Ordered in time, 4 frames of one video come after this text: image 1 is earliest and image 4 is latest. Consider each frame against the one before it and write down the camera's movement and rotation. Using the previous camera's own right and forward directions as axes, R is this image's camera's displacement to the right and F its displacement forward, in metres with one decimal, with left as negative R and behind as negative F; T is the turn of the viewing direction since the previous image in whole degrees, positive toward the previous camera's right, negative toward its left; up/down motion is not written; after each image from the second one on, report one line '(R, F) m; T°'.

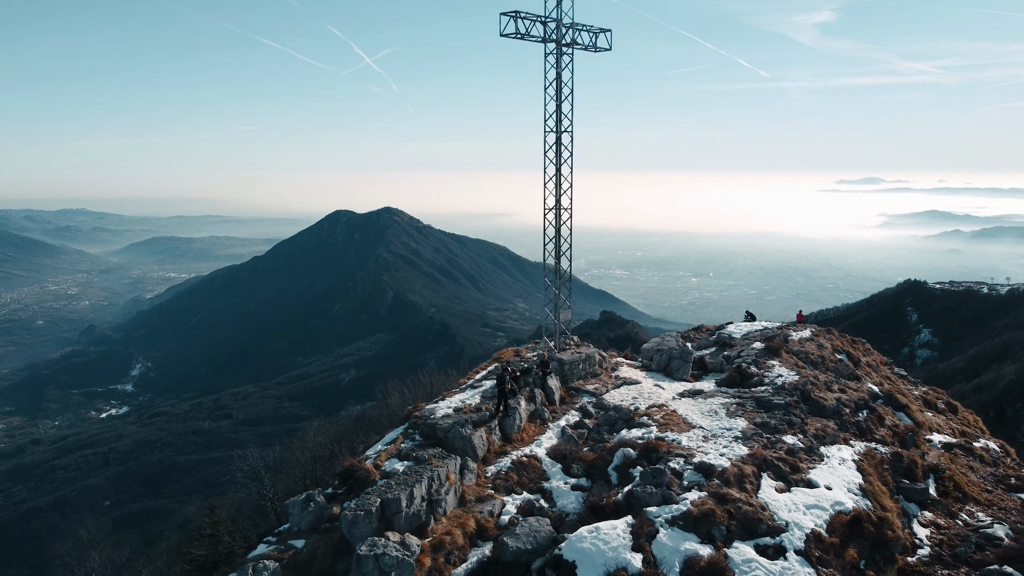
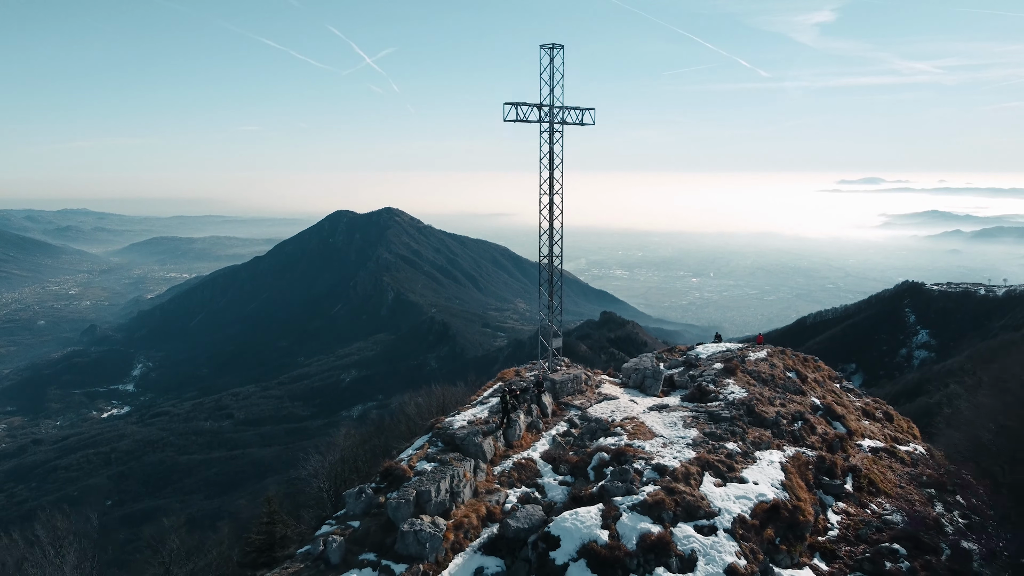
(0.0, -1.6) m; 0°
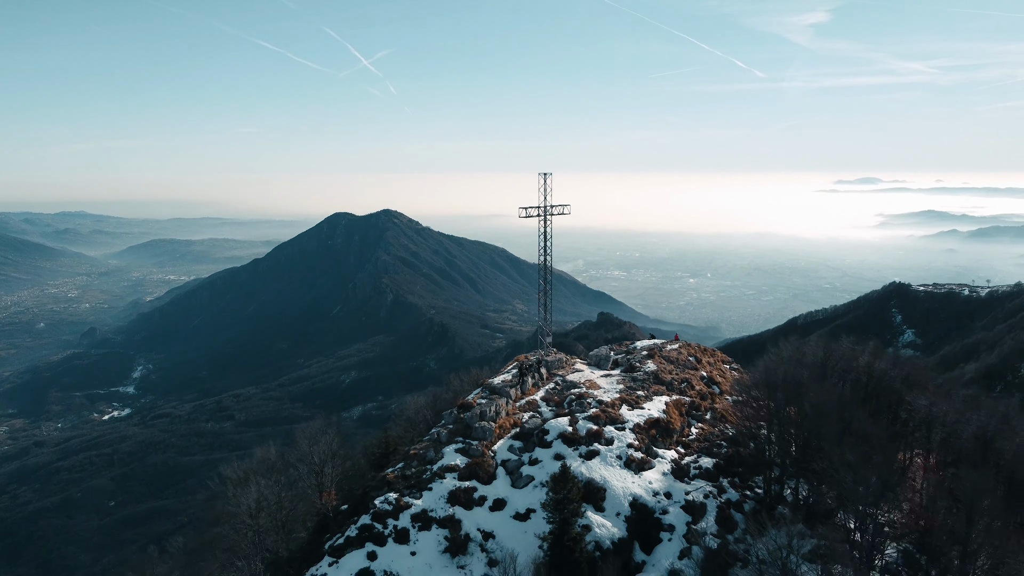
(-0.4, -6.5) m; 0°
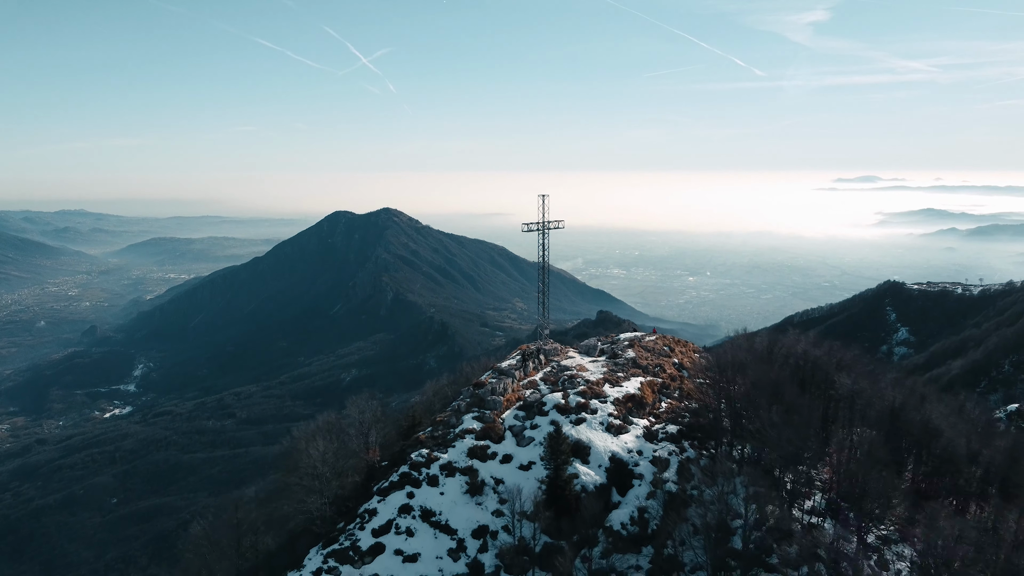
(-0.2, -3.2) m; 0°
